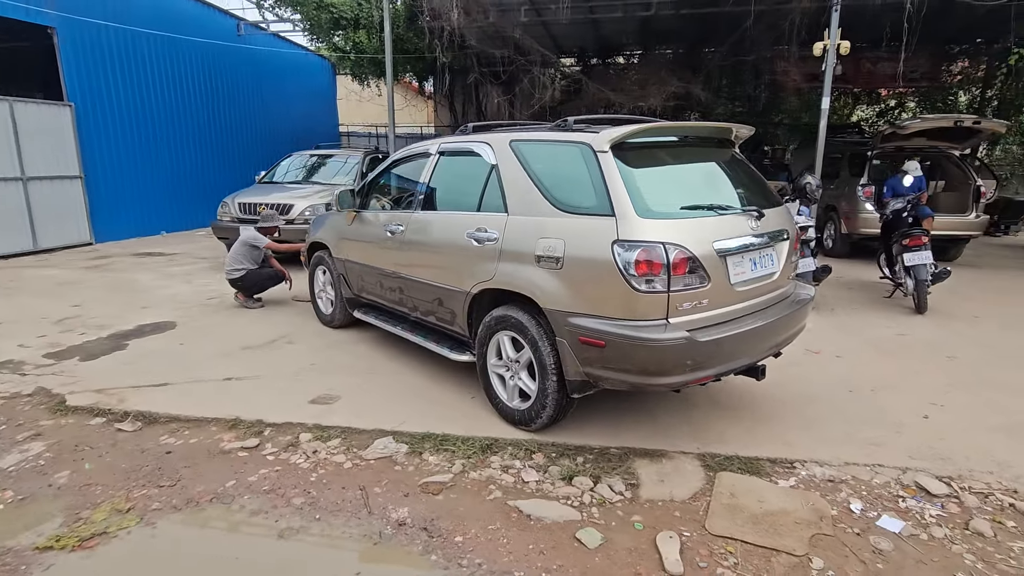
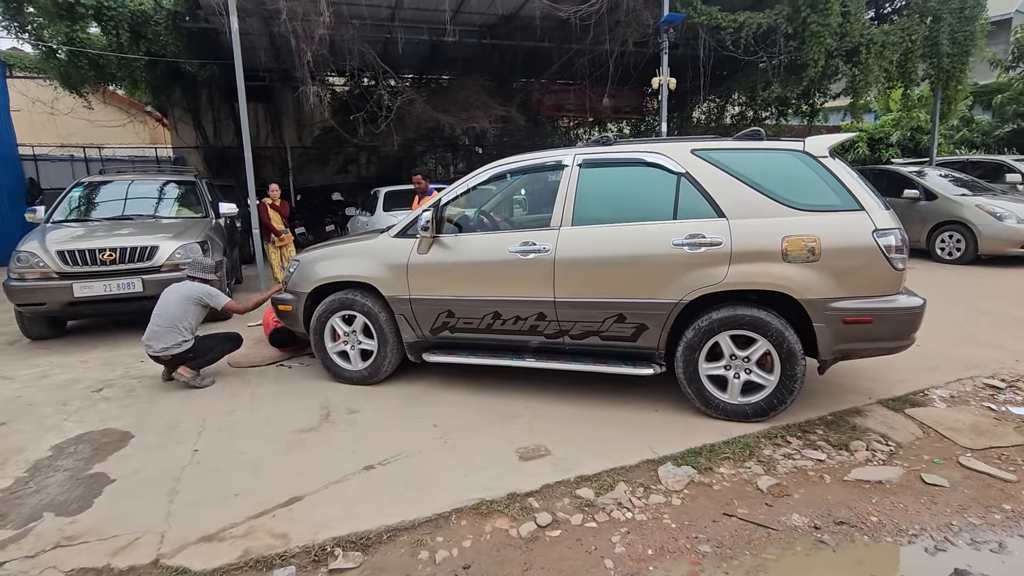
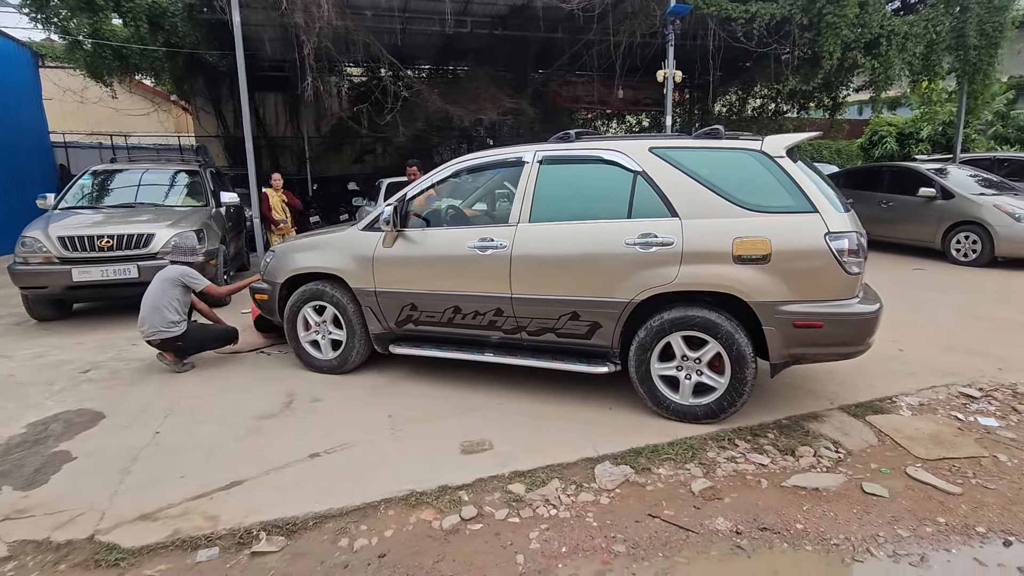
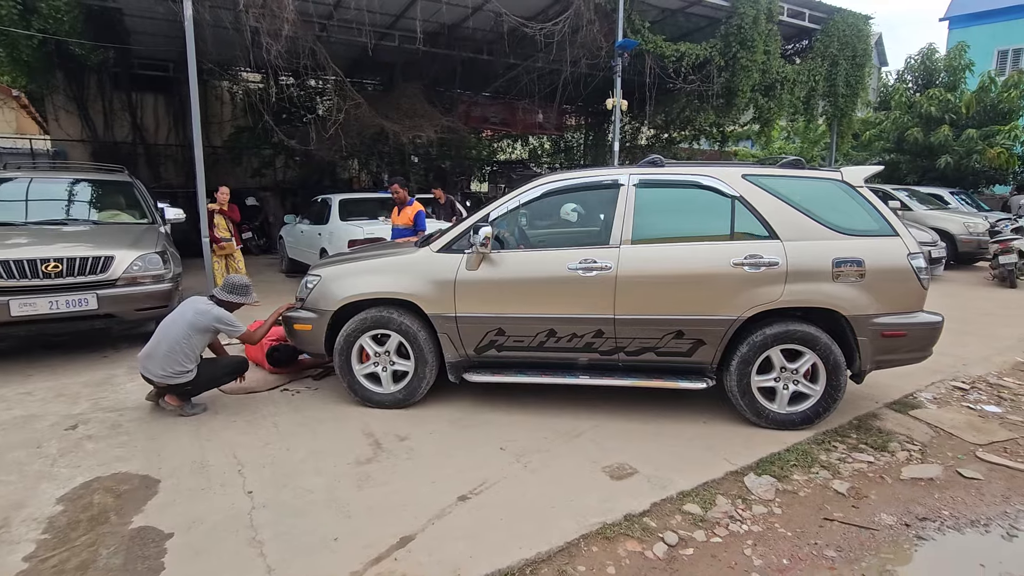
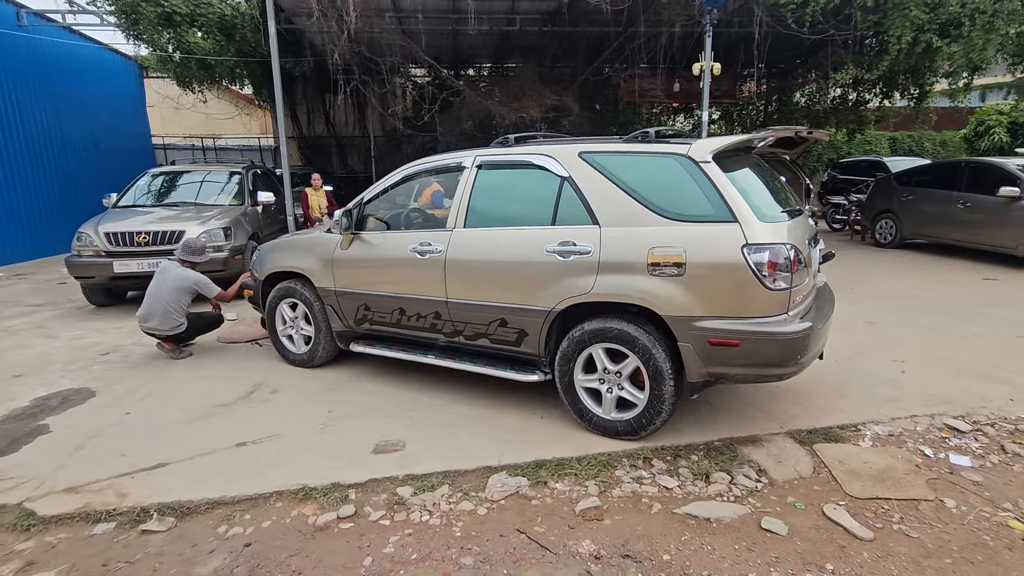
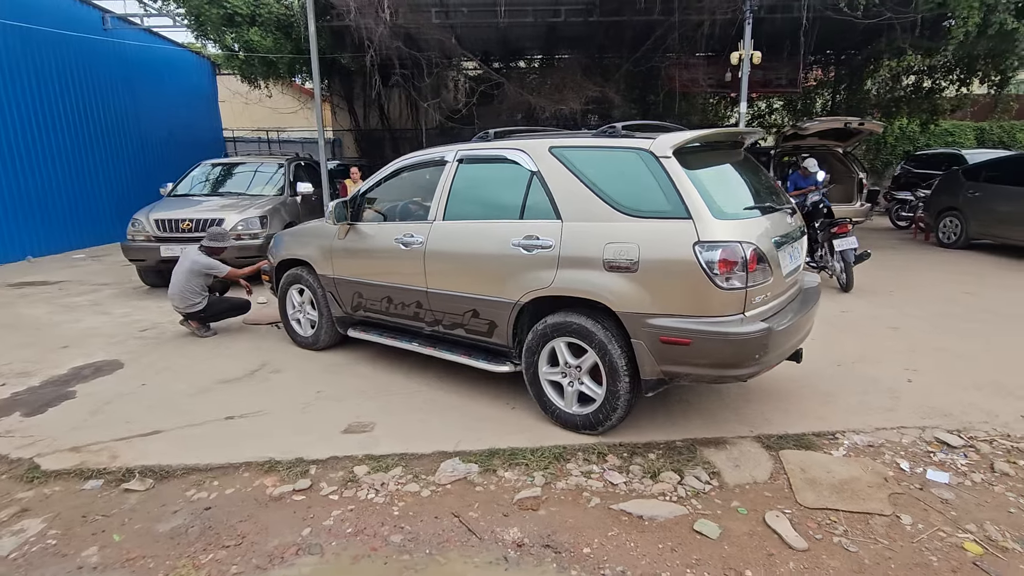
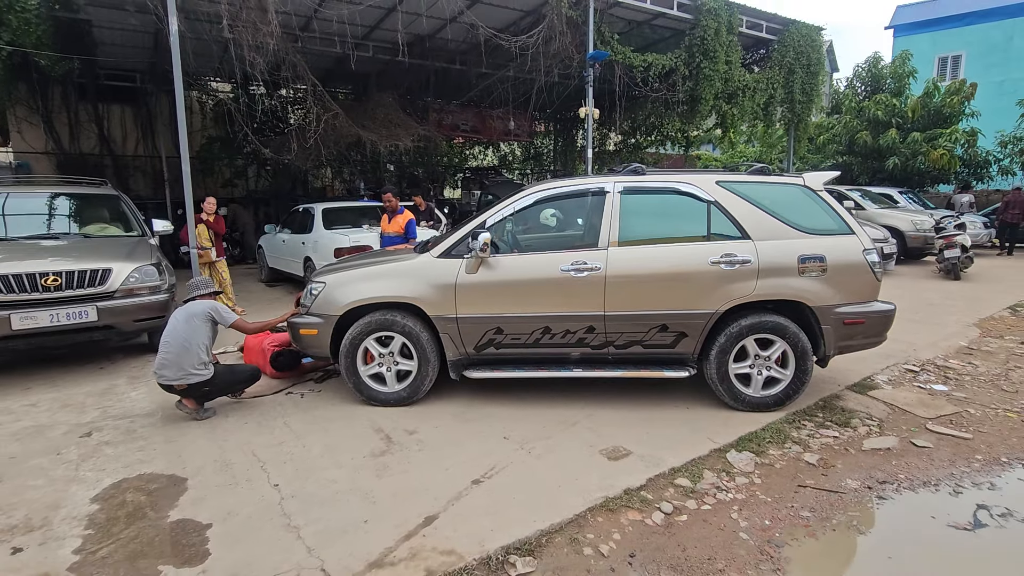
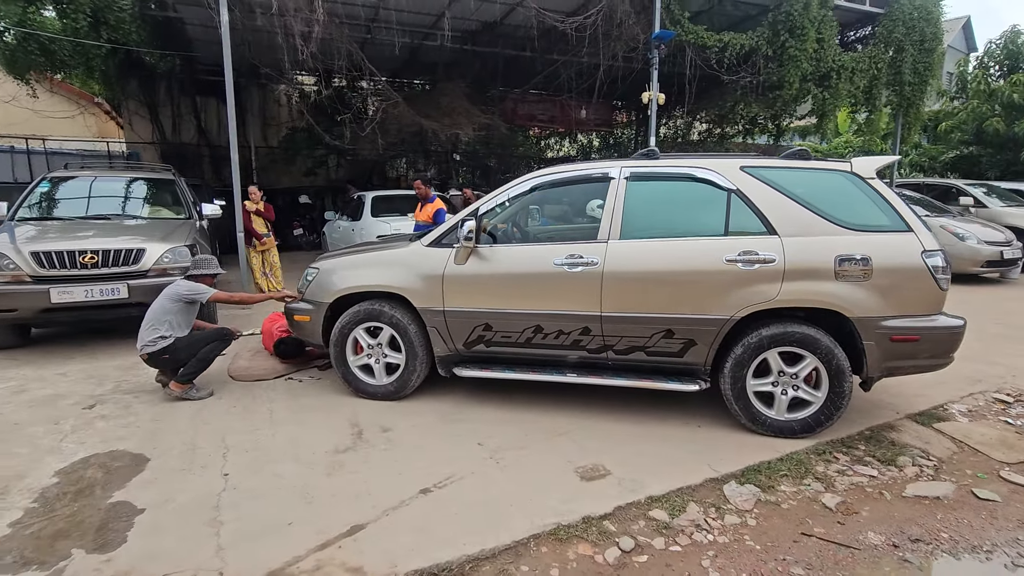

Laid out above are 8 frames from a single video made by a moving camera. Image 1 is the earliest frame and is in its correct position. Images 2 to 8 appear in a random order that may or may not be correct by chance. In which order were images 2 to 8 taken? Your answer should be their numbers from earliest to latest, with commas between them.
6, 5, 3, 2, 8, 4, 7
